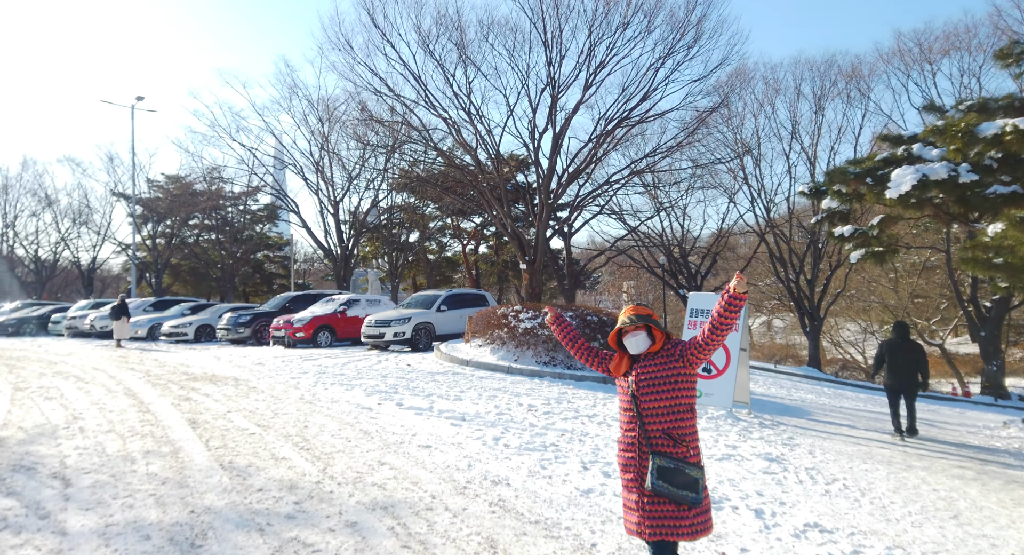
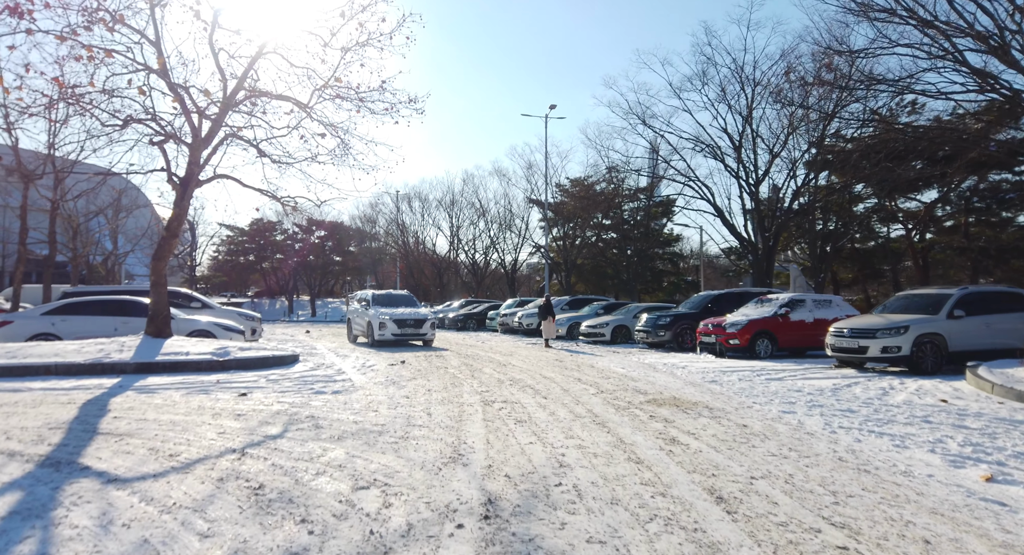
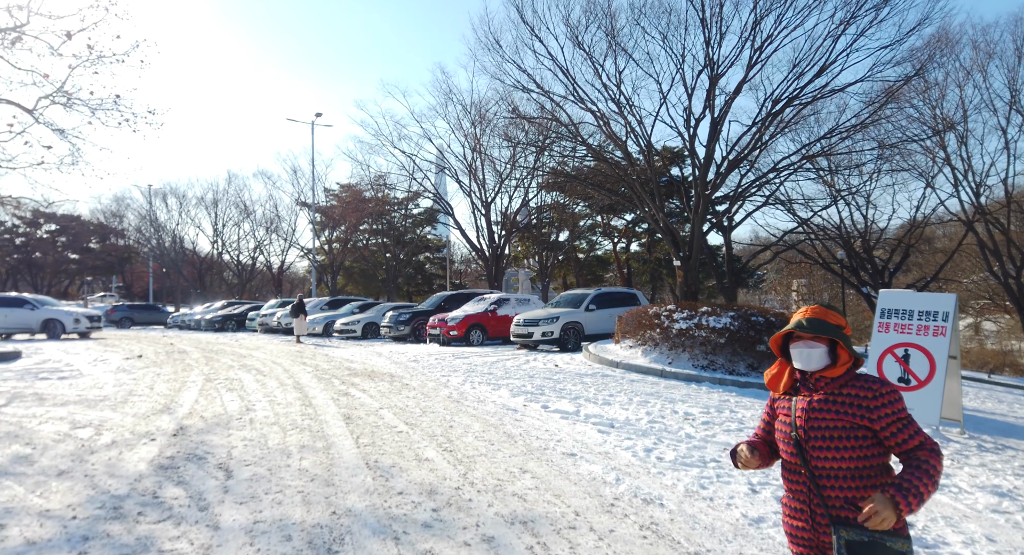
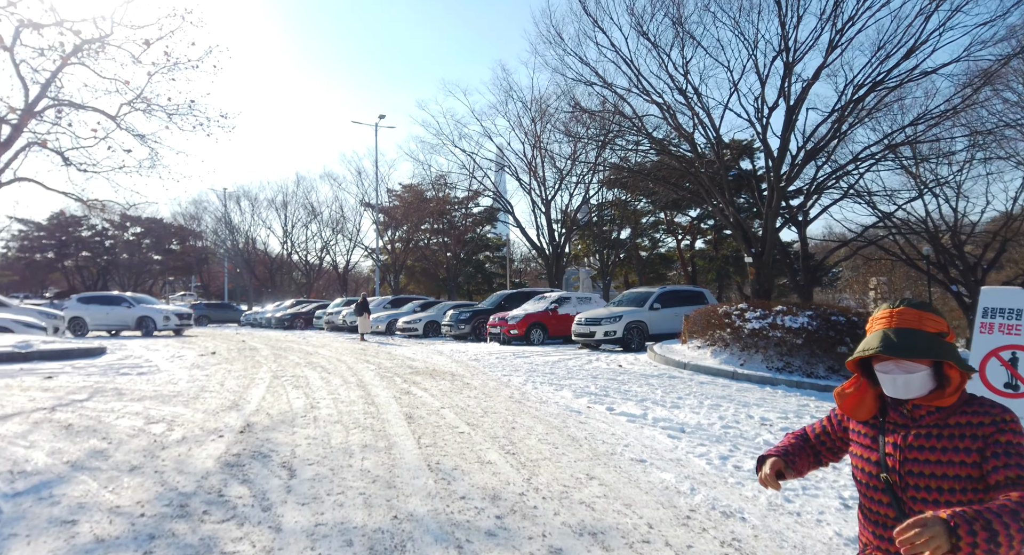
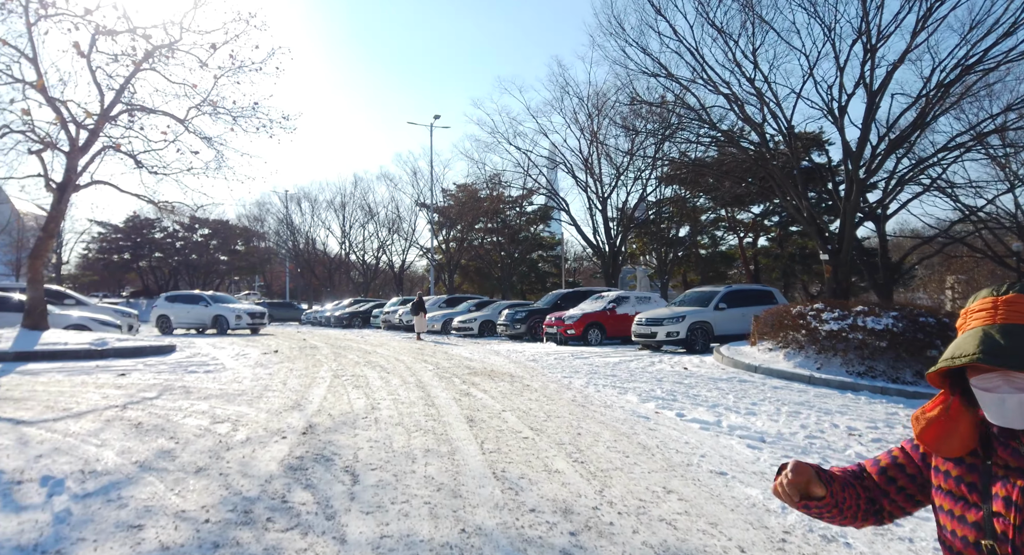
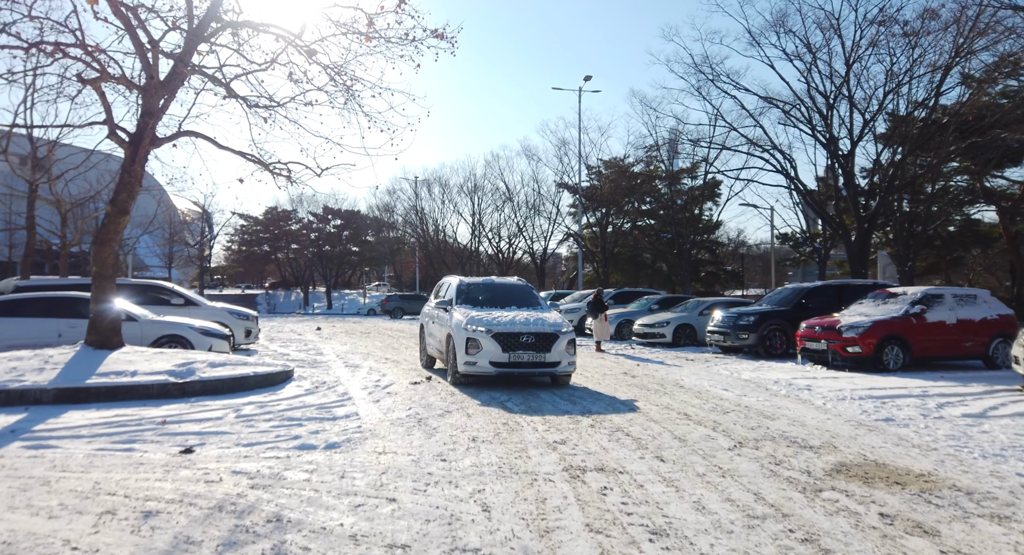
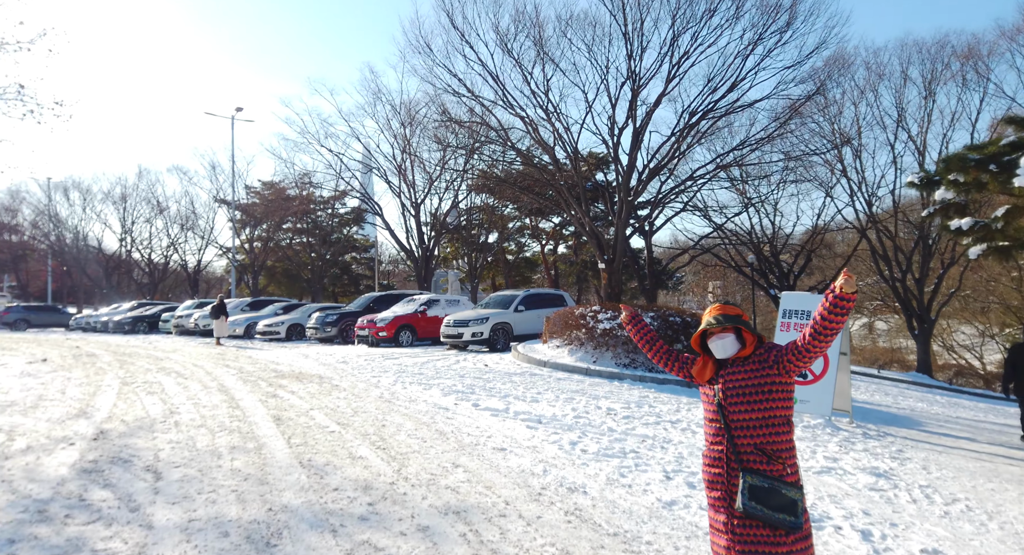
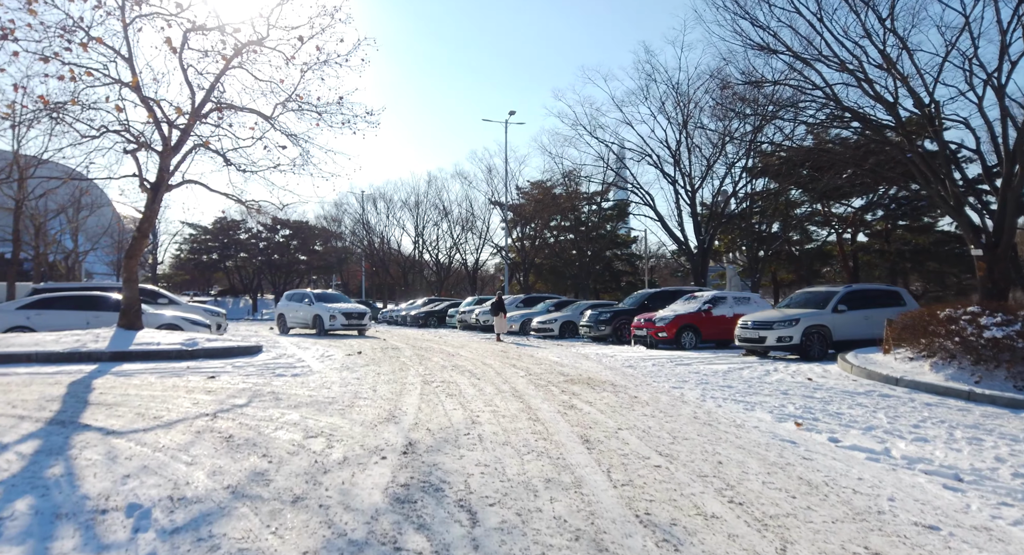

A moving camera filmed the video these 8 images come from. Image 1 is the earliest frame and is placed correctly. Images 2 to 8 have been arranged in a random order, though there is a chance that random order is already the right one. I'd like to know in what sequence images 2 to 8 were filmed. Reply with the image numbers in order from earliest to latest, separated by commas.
7, 3, 4, 5, 8, 2, 6
